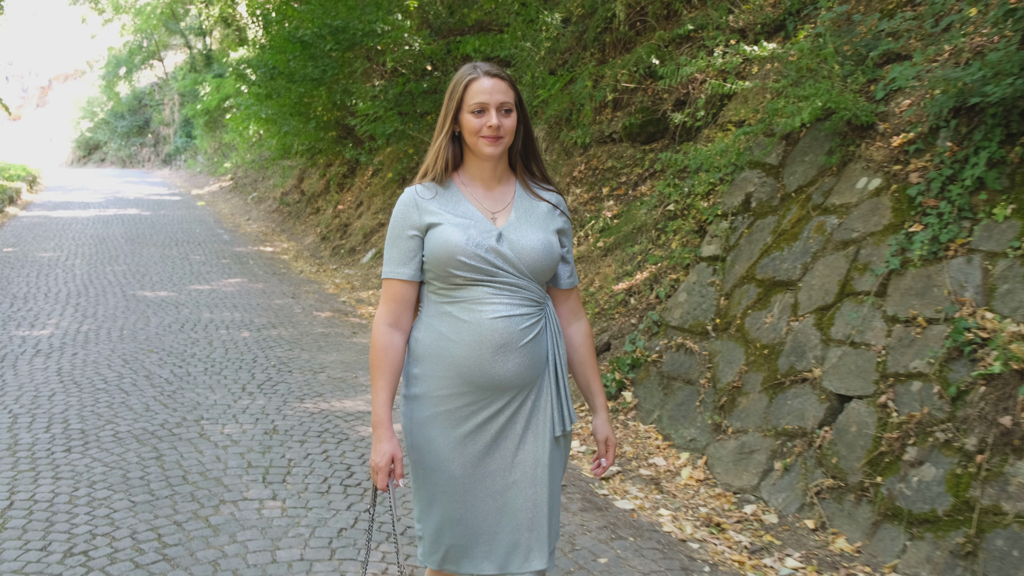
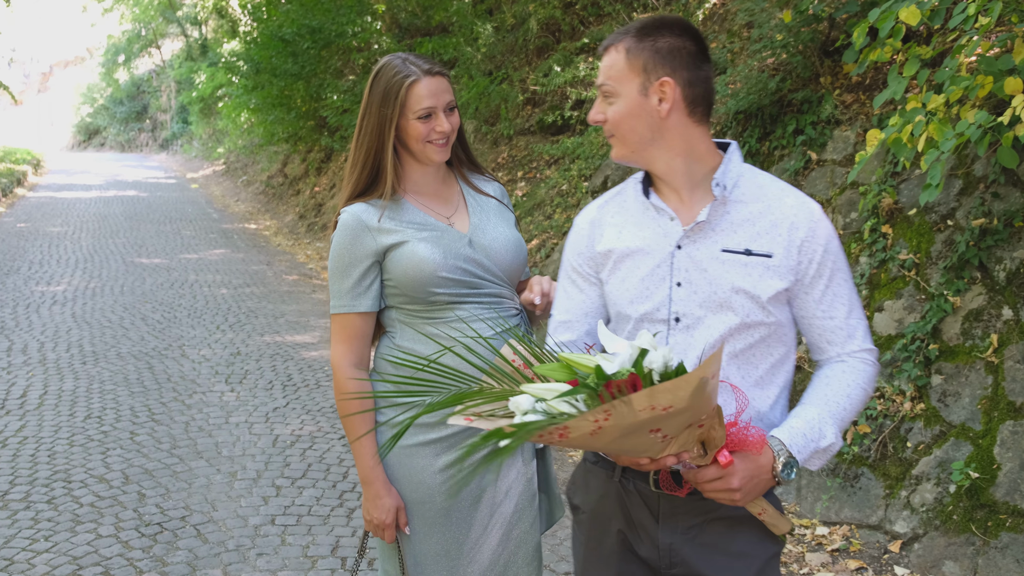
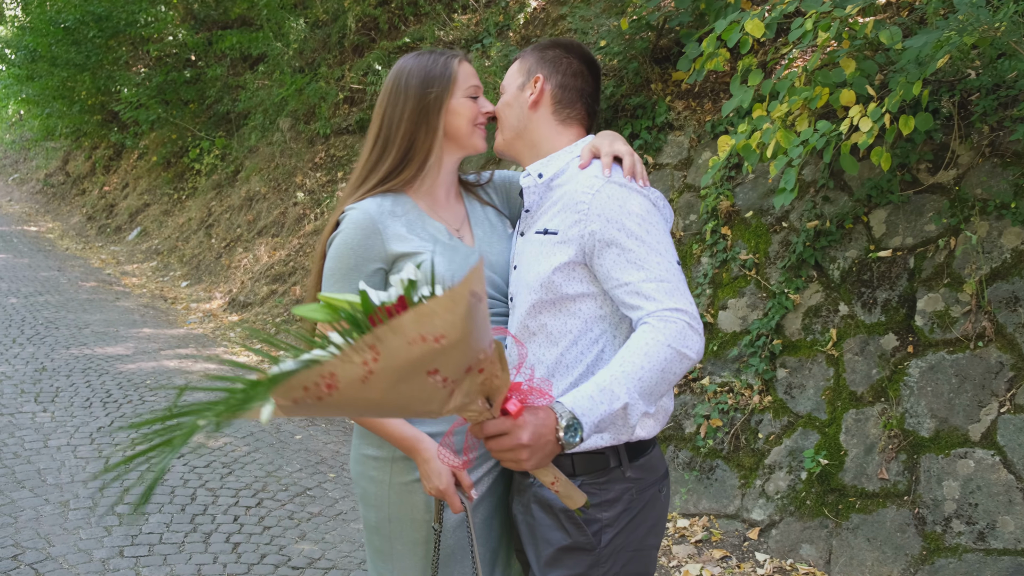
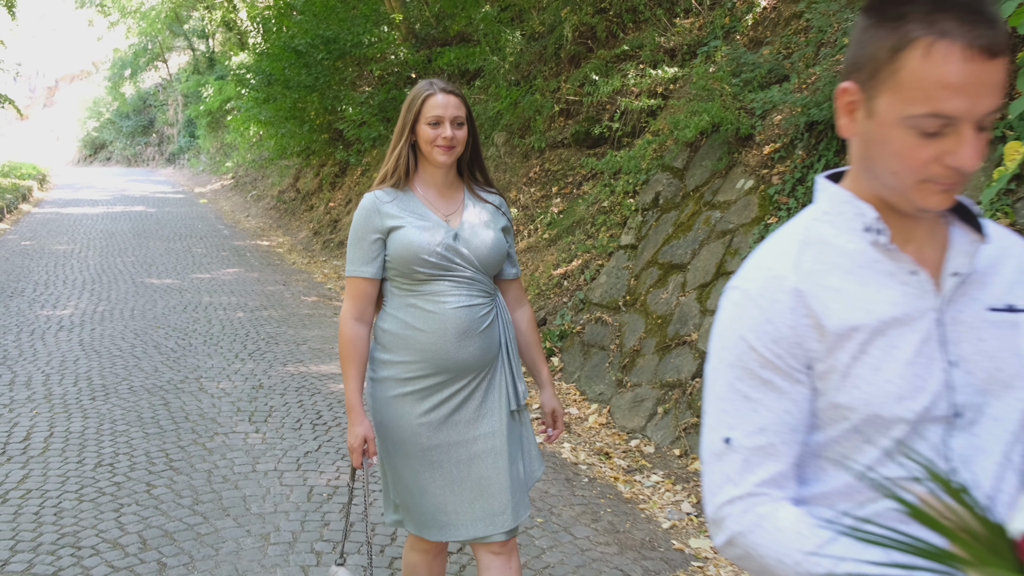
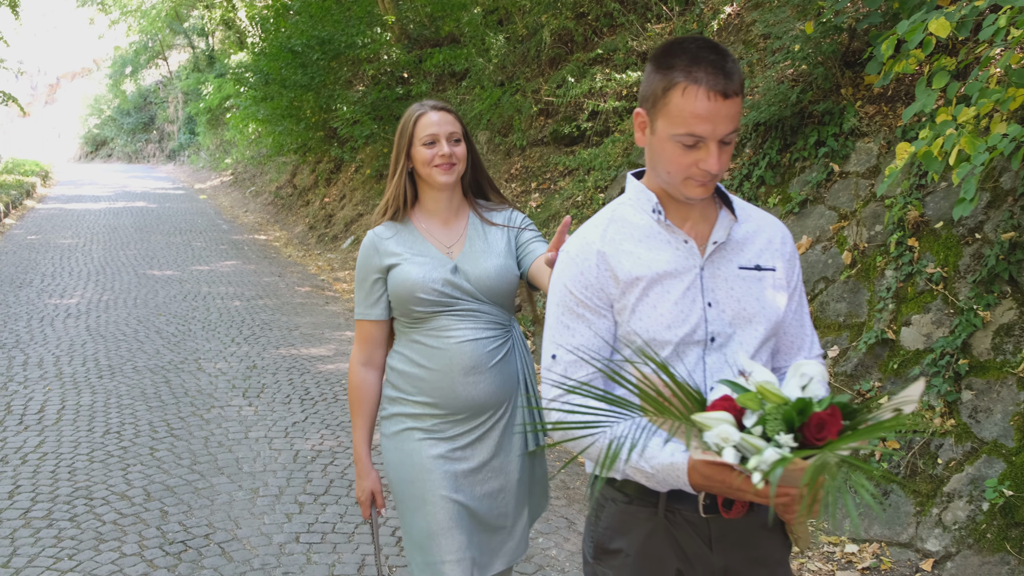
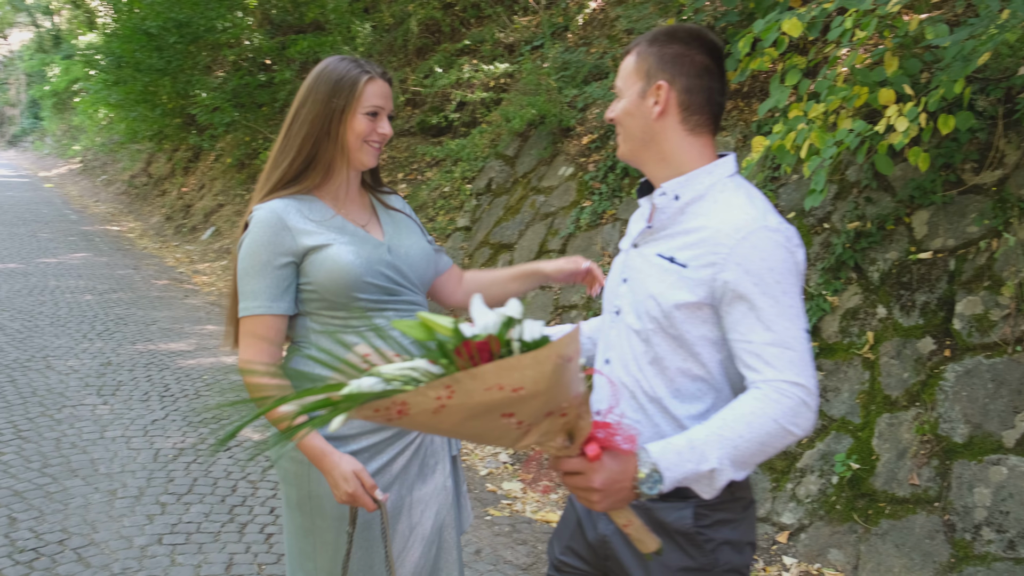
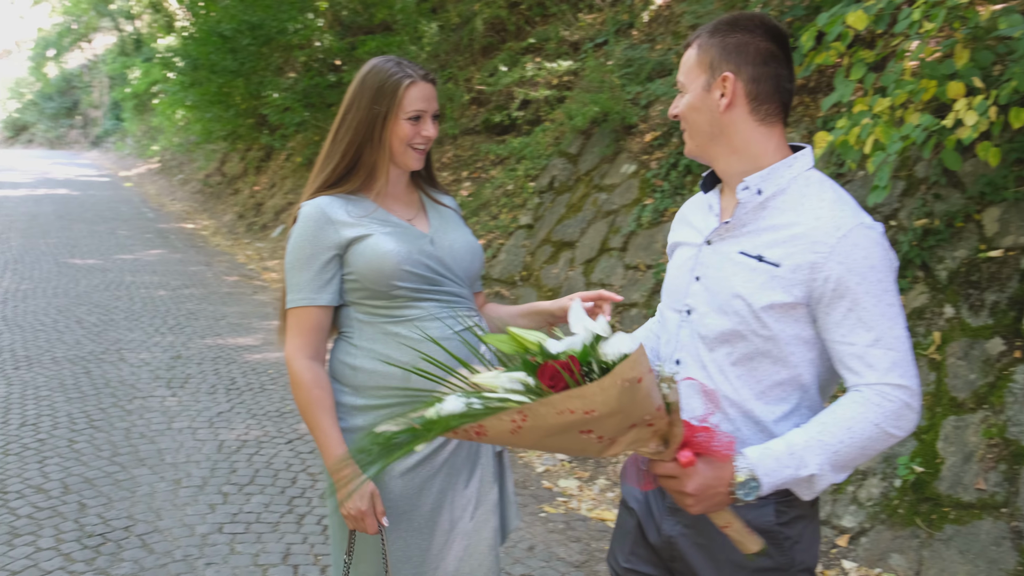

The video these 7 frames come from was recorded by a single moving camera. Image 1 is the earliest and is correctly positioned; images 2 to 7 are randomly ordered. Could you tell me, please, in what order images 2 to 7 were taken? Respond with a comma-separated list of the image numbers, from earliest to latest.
4, 5, 2, 7, 6, 3
